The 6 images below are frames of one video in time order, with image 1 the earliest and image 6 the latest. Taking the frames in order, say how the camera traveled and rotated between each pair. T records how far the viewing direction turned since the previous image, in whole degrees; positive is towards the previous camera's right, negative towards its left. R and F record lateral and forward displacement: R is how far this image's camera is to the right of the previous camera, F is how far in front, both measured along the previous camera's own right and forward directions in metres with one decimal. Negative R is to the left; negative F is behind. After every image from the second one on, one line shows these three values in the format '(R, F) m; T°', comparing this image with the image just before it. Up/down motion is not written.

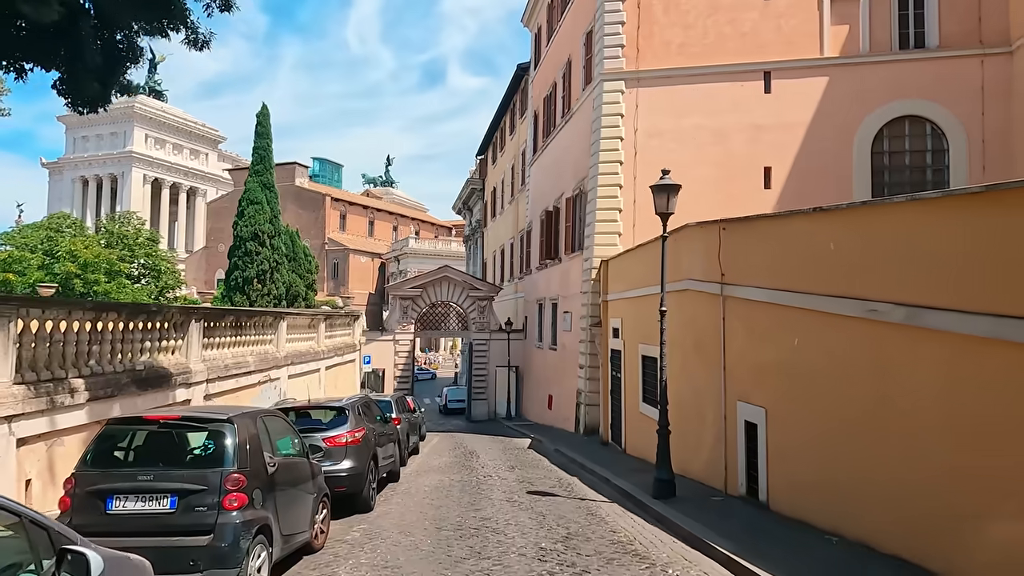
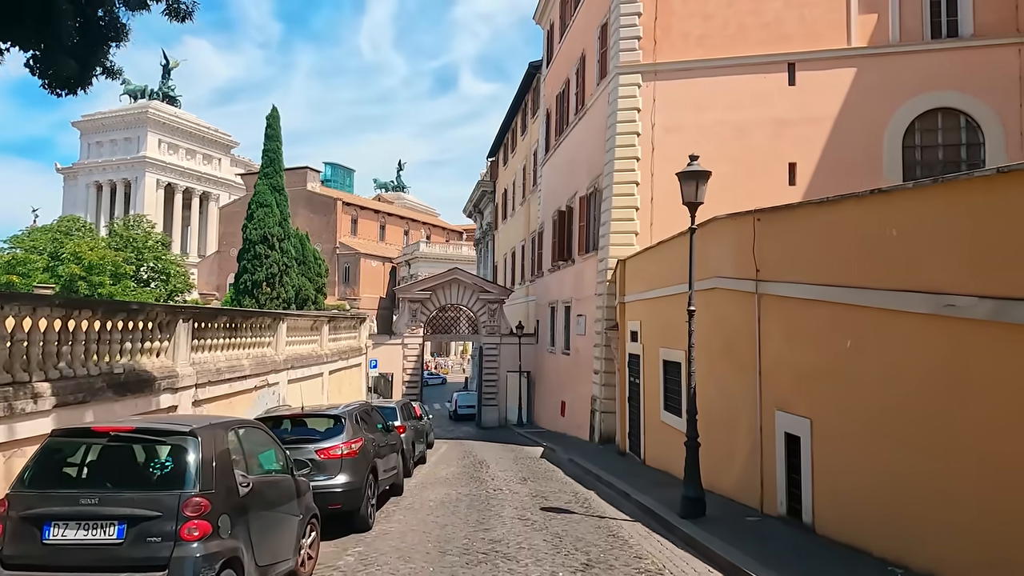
(0.0, +0.9) m; -1°
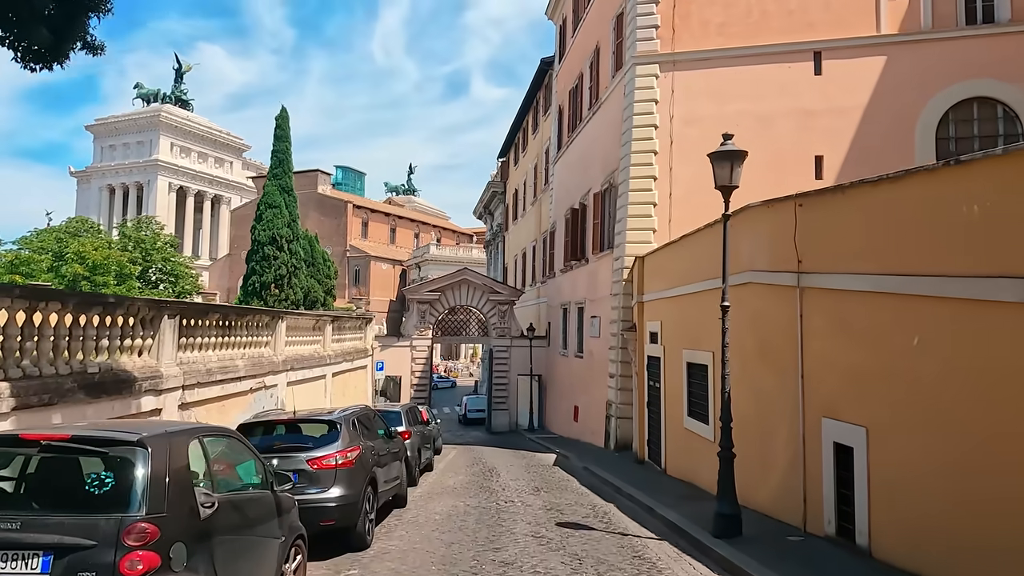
(0.0, +0.9) m; -1°
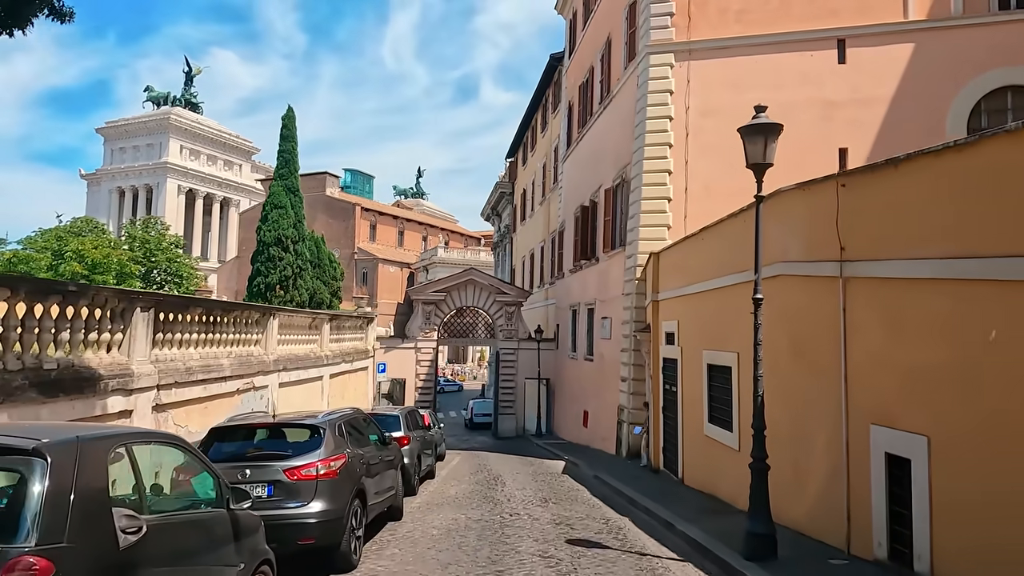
(0.0, +0.9) m; -1°
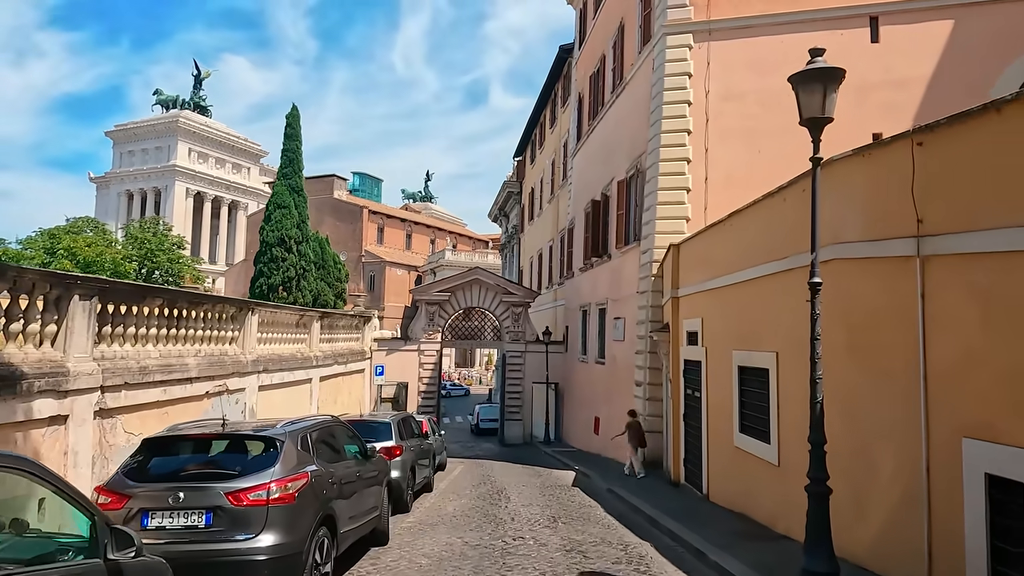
(+0.1, +1.3) m; -1°
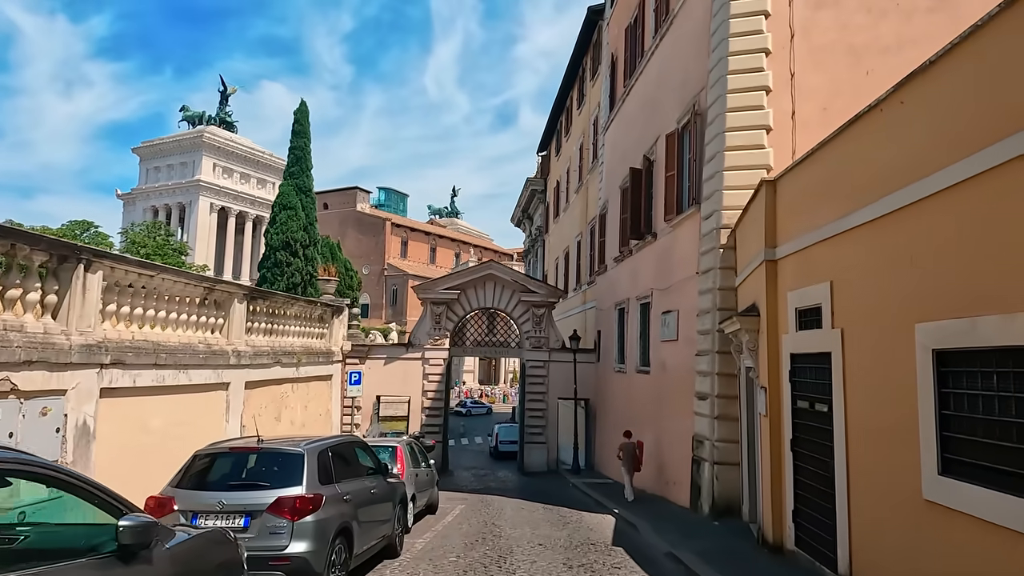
(+0.3, +4.8) m; -2°
